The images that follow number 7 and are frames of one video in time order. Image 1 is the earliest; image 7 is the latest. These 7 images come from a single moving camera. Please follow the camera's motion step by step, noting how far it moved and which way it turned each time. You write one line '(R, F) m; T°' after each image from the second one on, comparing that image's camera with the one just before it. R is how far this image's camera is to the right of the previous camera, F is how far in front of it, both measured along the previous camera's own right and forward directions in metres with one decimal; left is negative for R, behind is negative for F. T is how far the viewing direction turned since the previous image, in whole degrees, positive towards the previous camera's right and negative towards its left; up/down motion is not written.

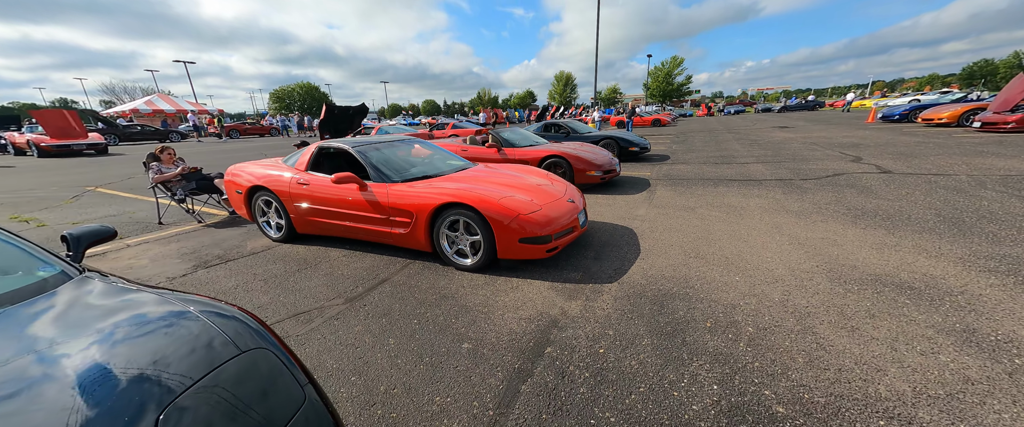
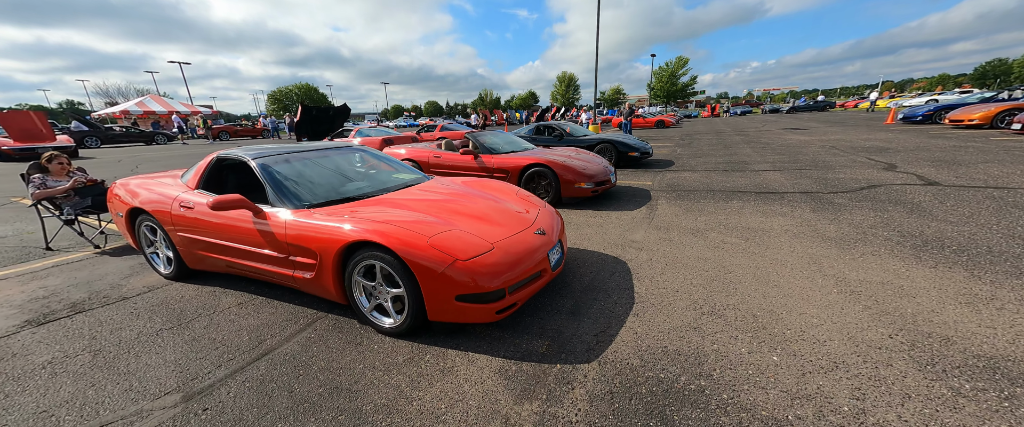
(+0.4, +0.8) m; -1°
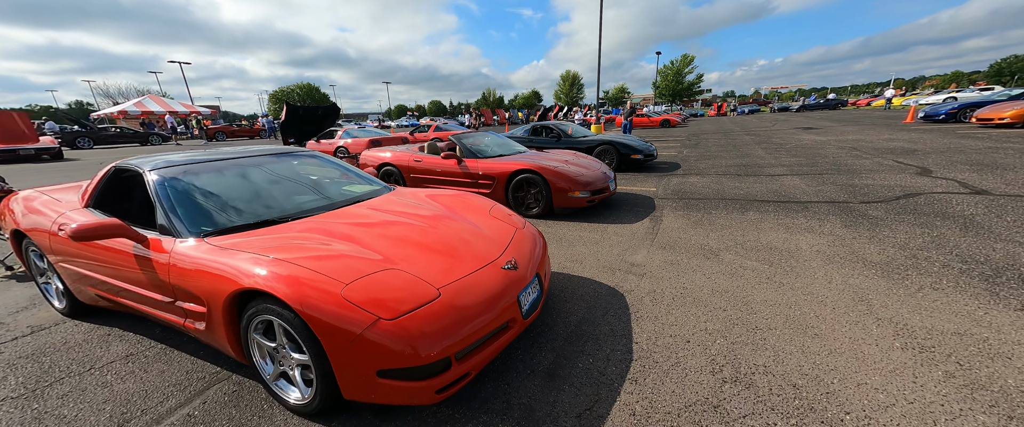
(+0.2, +0.5) m; -1°
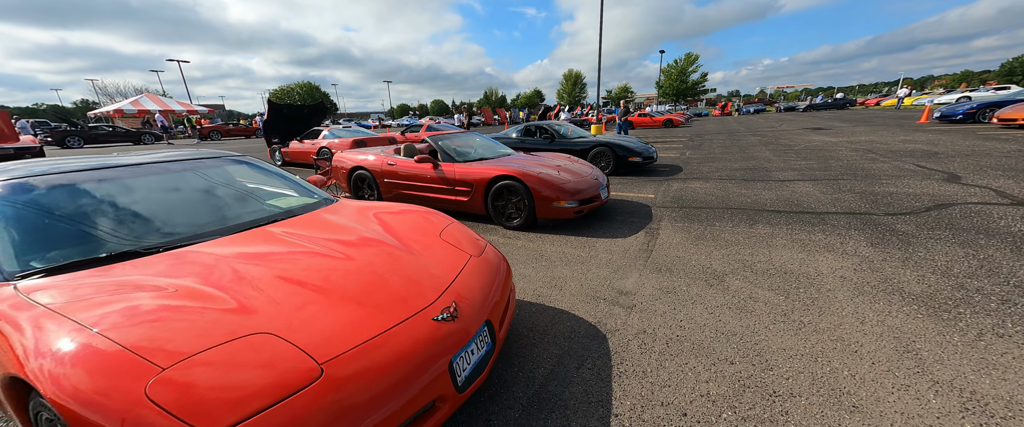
(+0.3, +0.5) m; 0°
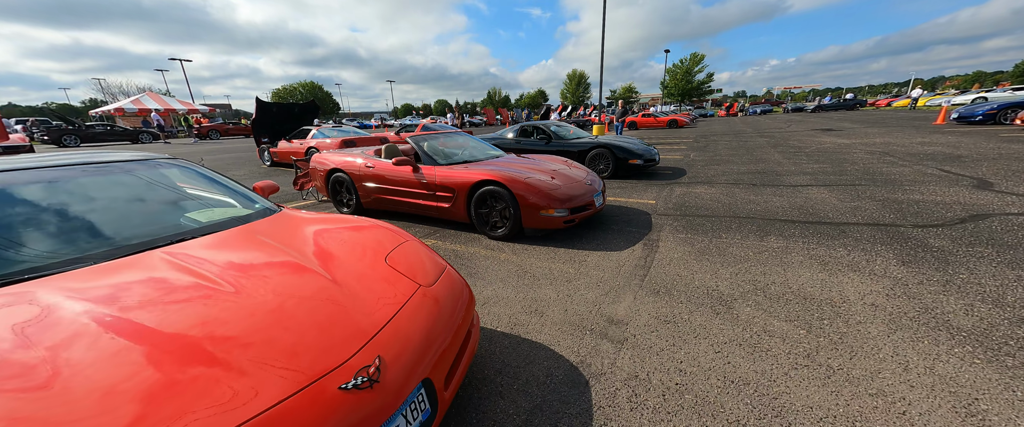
(+0.2, +0.4) m; -1°
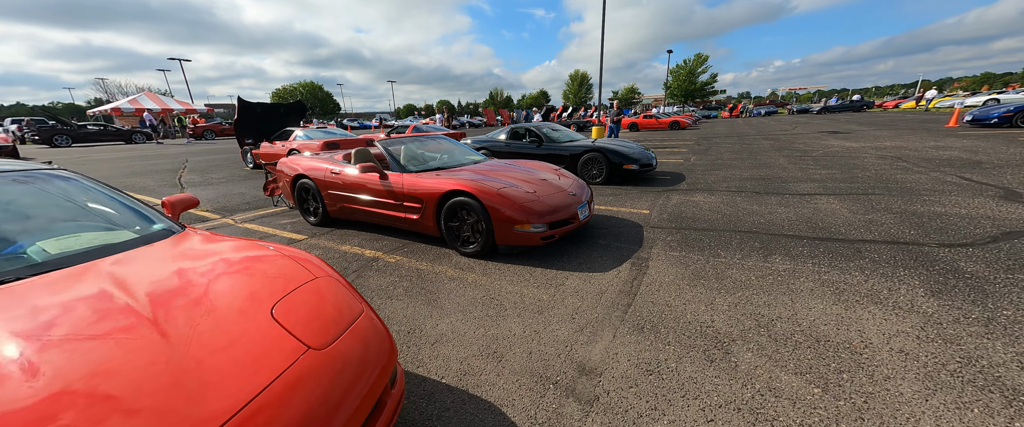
(+0.3, +0.4) m; 0°
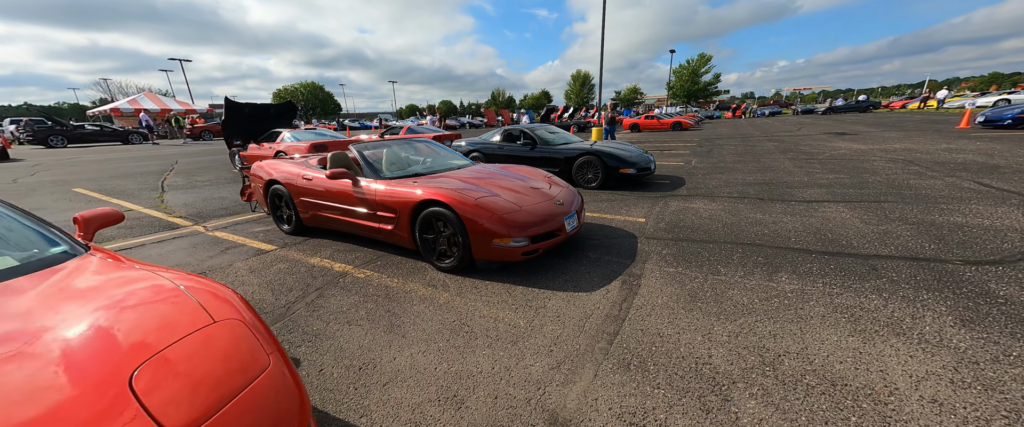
(+0.2, +0.3) m; 0°
